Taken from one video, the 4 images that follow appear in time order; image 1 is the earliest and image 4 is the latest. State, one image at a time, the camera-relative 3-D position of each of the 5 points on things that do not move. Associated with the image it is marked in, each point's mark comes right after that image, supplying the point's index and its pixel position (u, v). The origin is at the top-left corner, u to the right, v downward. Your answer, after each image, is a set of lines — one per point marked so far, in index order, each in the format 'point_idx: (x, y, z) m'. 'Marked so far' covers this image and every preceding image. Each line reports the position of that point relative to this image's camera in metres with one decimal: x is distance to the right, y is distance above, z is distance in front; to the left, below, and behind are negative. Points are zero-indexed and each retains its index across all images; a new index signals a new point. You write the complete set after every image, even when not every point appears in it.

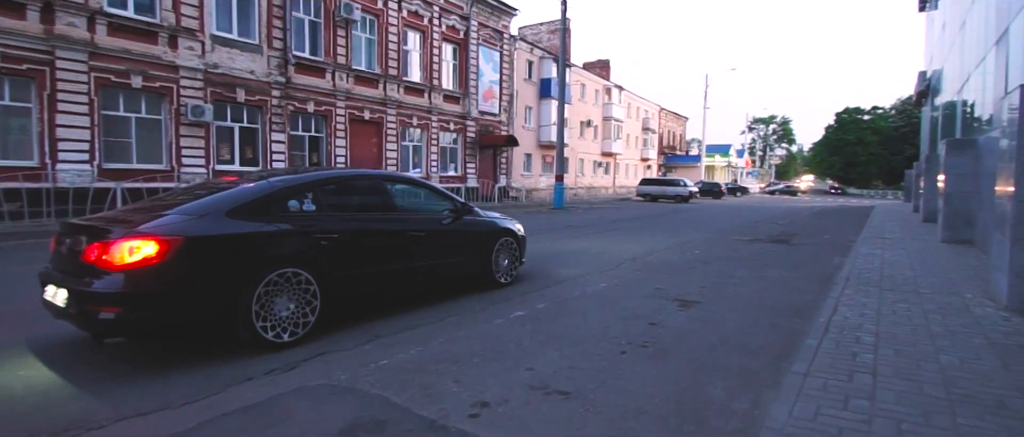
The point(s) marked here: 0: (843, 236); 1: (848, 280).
0: (+8.9, -0.5, +14.6) m
1: (+5.1, -0.9, +7.8) m
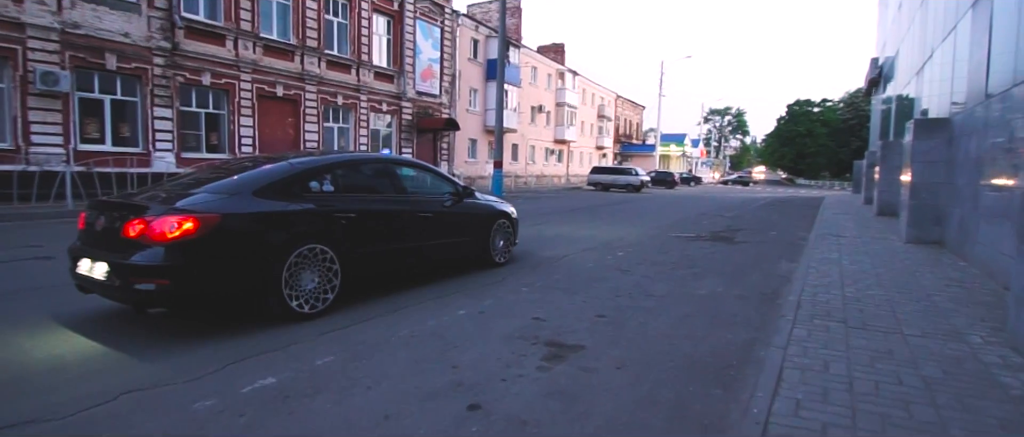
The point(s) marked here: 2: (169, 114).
0: (+8.2, -0.2, +15.7) m
1: (+4.9, -0.7, +8.6) m
2: (-12.4, +3.8, +19.0) m
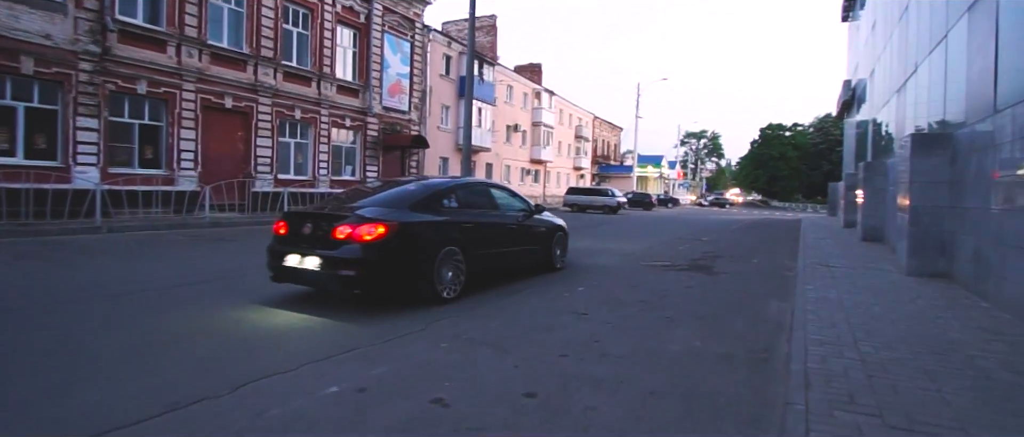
0: (+7.1, -0.9, +14.5) m
1: (+4.1, -1.1, +7.3) m
2: (-13.6, +3.1, +17.2) m
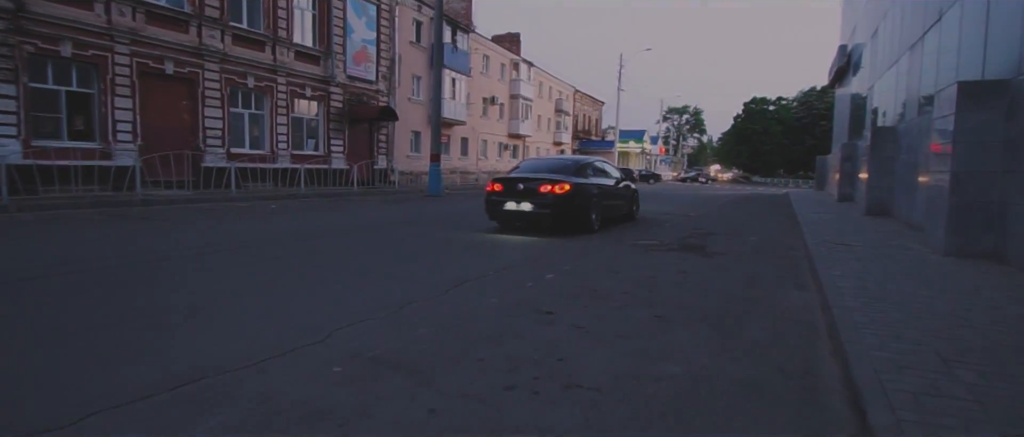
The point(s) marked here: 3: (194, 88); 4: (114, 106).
0: (+6.4, -0.2, +13.2) m
1: (+3.6, -0.8, +6.0) m
2: (-14.5, +3.7, +15.1) m
3: (-12.0, +4.9, +19.8) m
4: (-13.2, +3.7, +17.4) m
